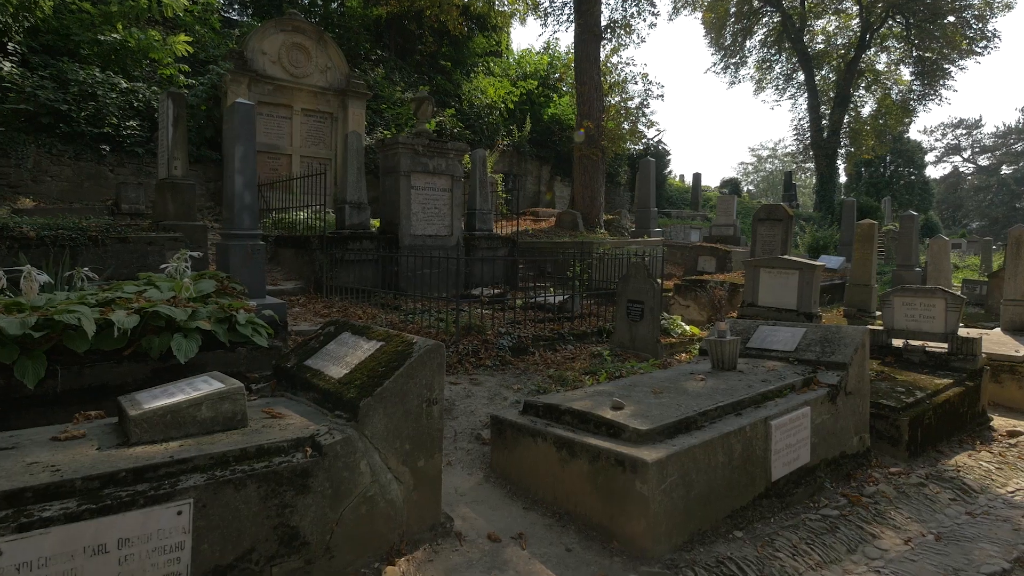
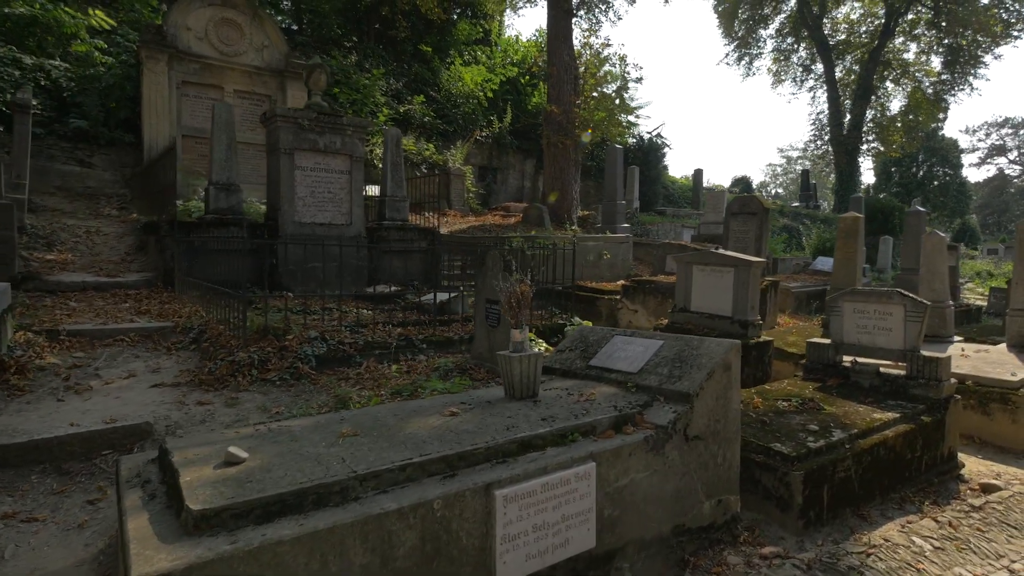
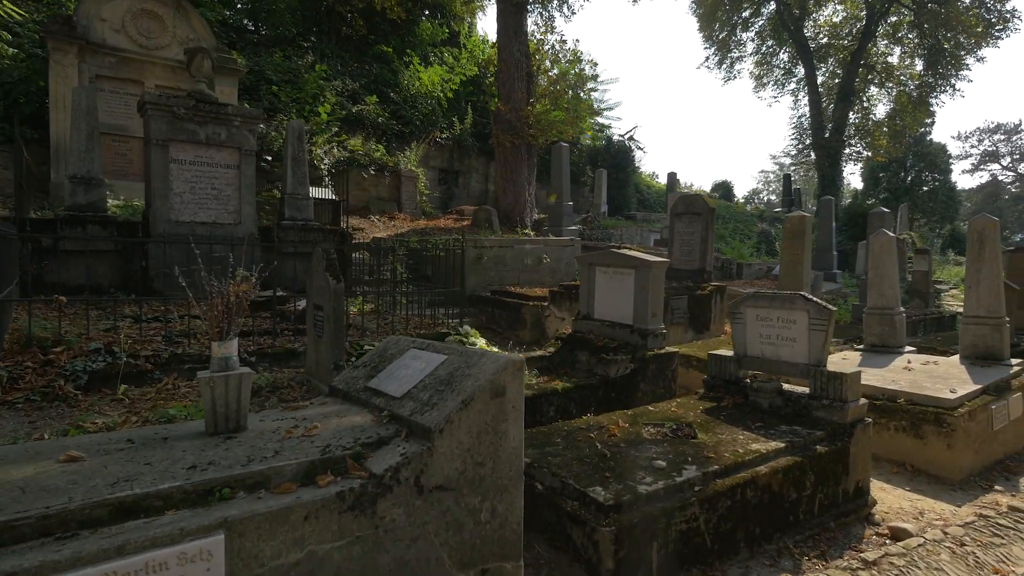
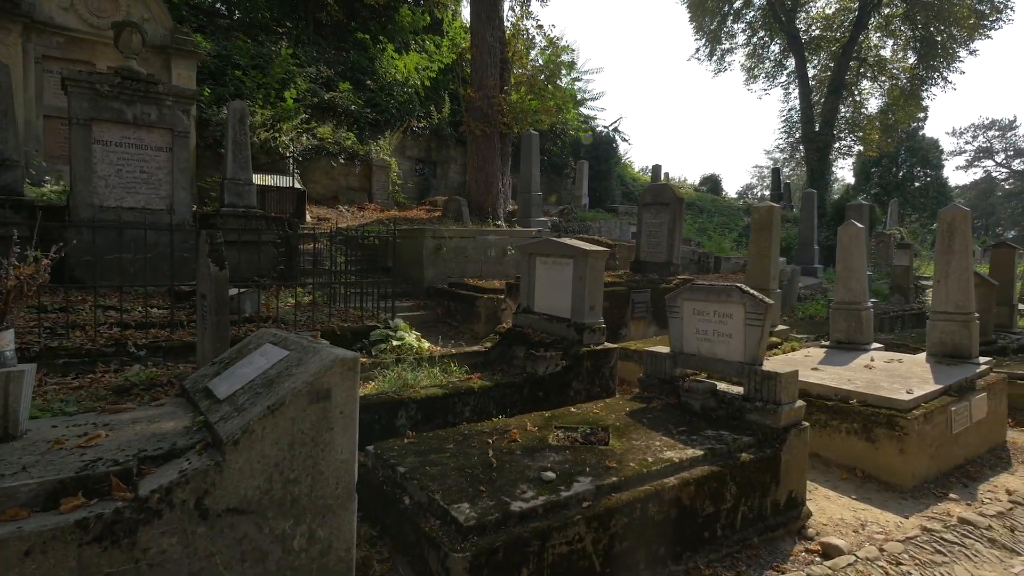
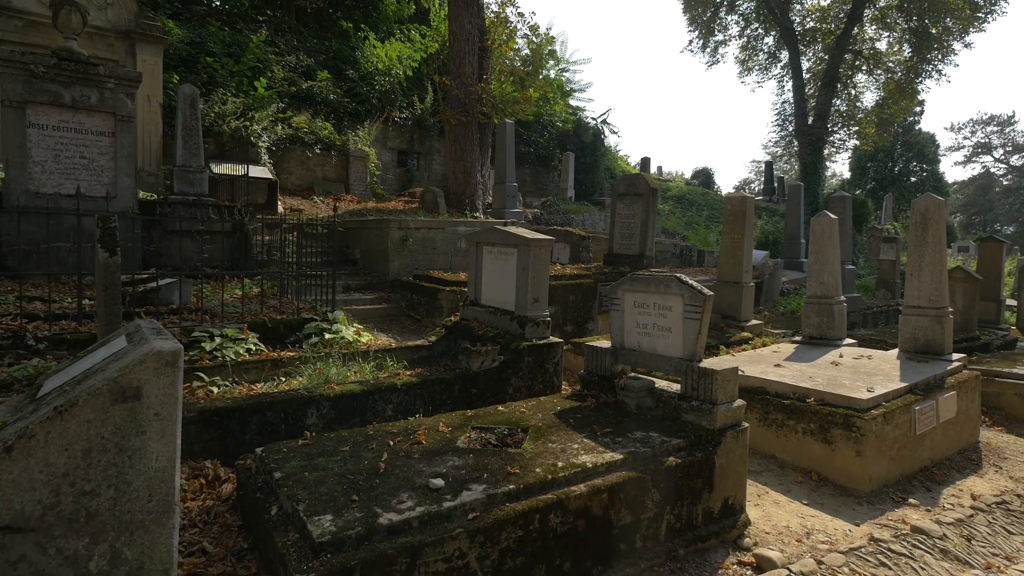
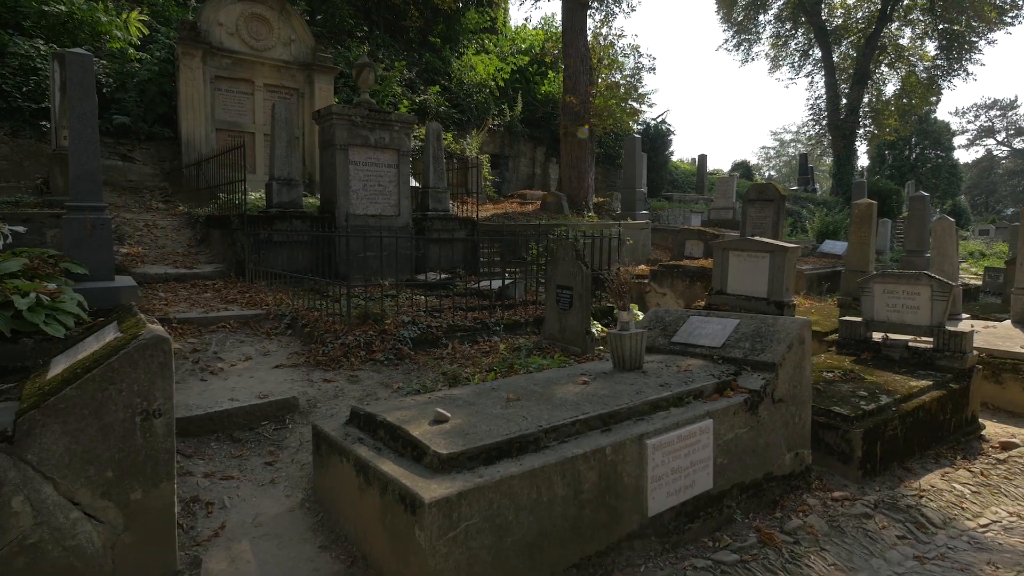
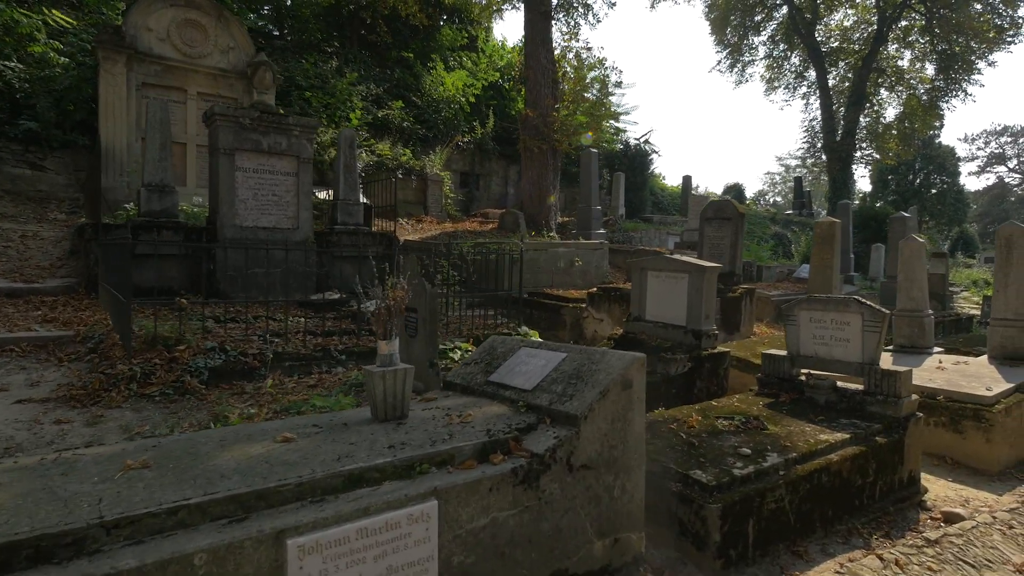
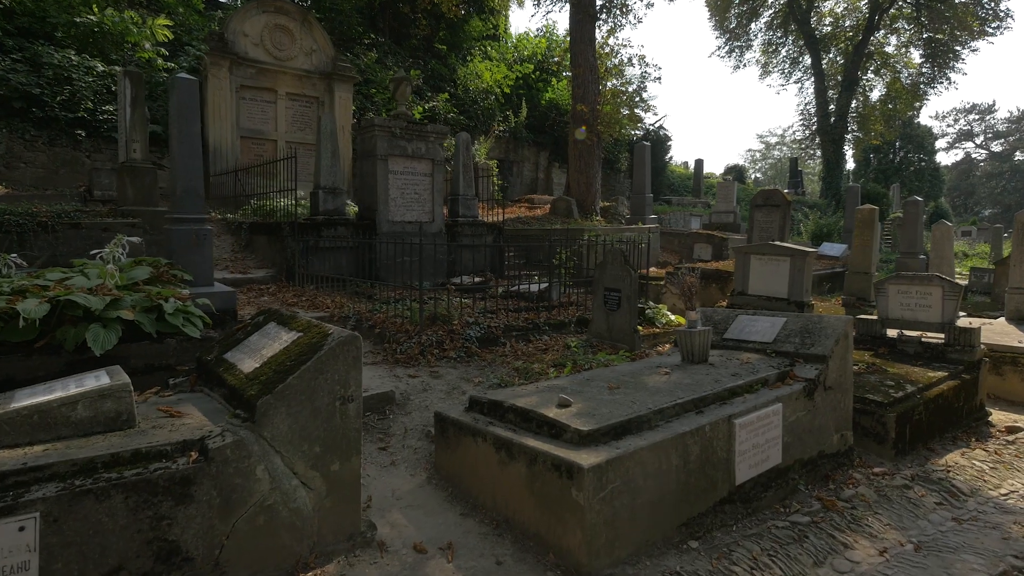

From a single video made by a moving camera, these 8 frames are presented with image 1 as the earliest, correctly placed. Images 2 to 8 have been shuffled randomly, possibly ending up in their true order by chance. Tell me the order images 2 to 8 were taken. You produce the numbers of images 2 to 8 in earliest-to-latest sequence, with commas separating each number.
8, 6, 2, 7, 3, 4, 5
